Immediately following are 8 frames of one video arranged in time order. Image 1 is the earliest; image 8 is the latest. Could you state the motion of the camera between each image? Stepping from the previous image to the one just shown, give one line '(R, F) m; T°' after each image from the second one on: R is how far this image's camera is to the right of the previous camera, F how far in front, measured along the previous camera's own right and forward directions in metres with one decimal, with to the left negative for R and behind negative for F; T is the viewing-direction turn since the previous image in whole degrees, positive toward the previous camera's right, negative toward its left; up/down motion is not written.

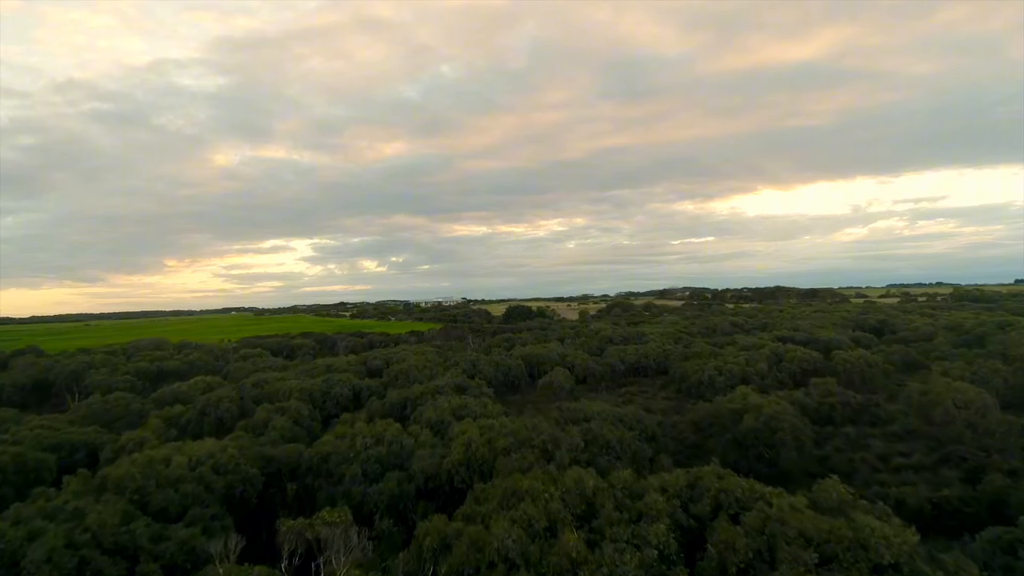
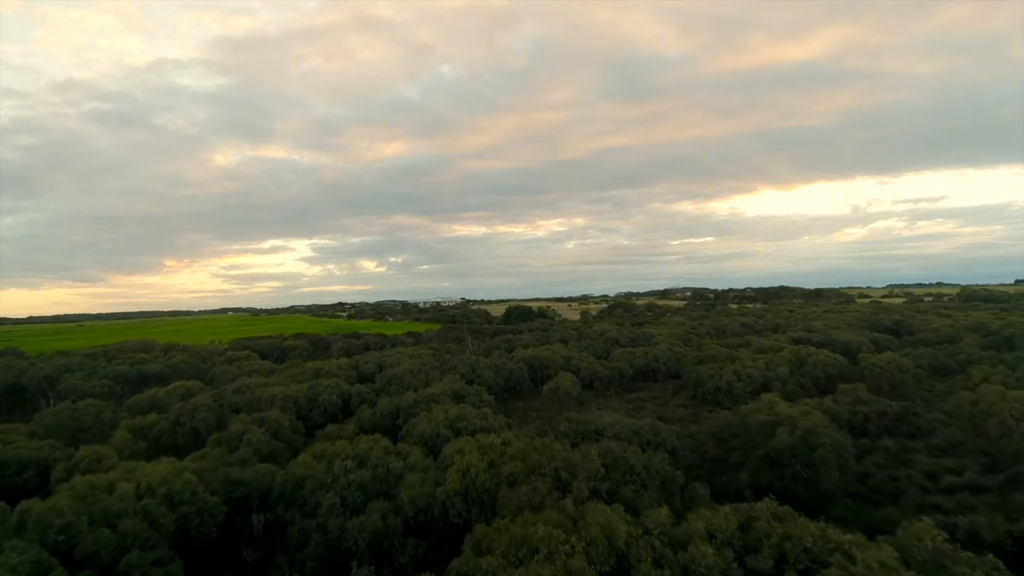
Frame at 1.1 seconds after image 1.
(-0.3, +3.8) m; 0°
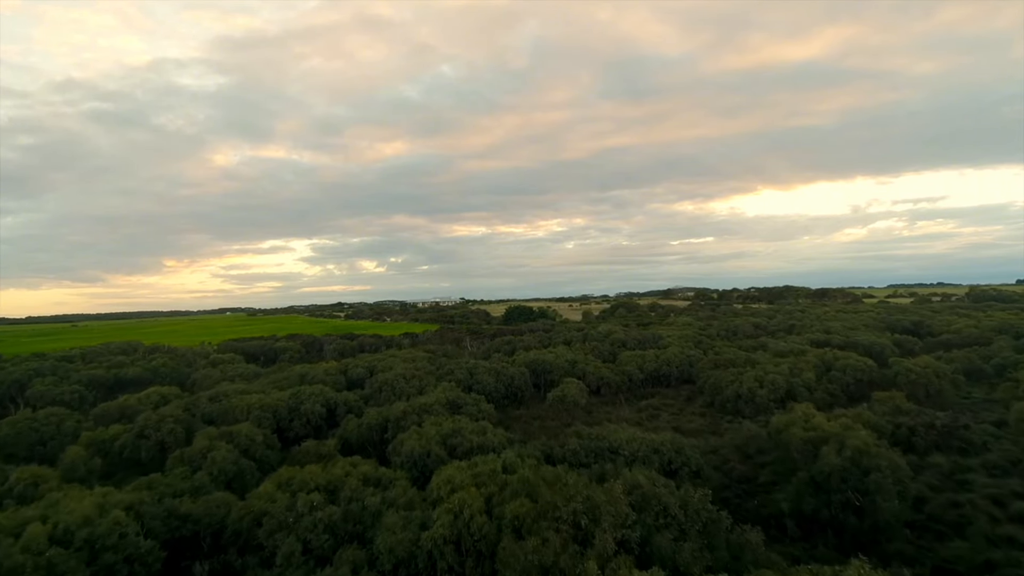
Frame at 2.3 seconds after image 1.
(-0.1, +4.2) m; 0°
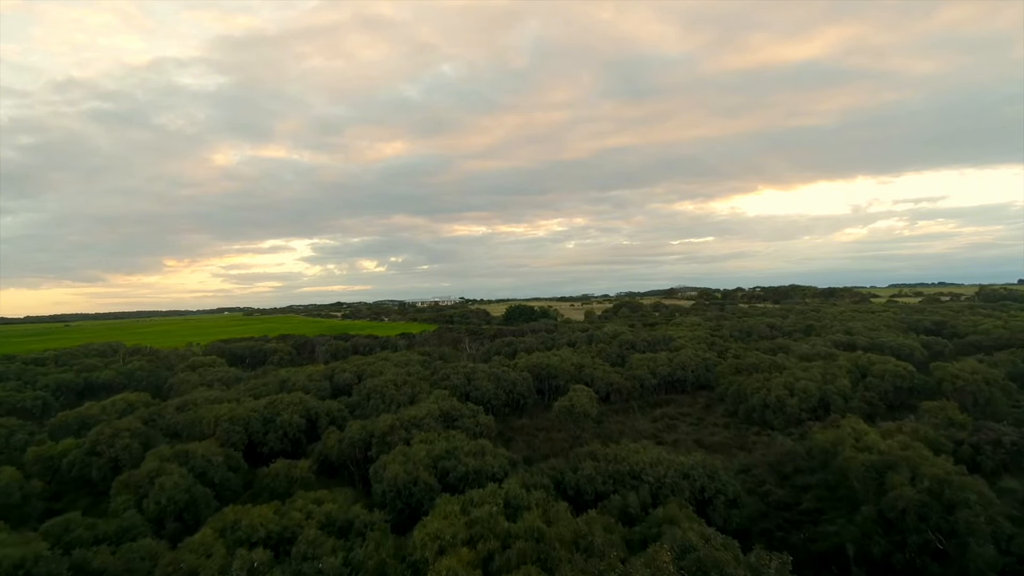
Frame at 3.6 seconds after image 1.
(-0.1, +4.6) m; 0°
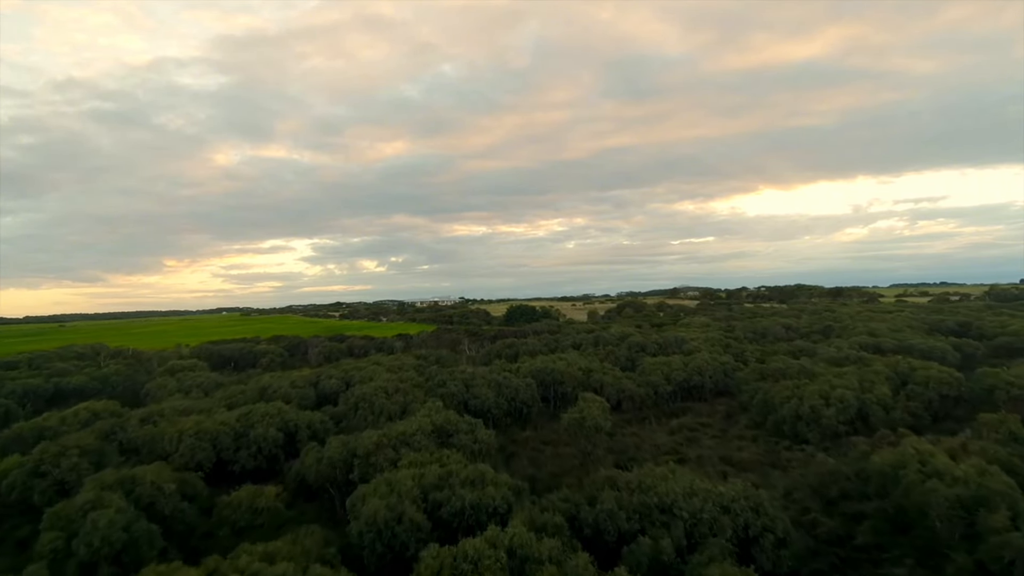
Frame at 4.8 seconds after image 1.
(-0.2, +4.2) m; 0°
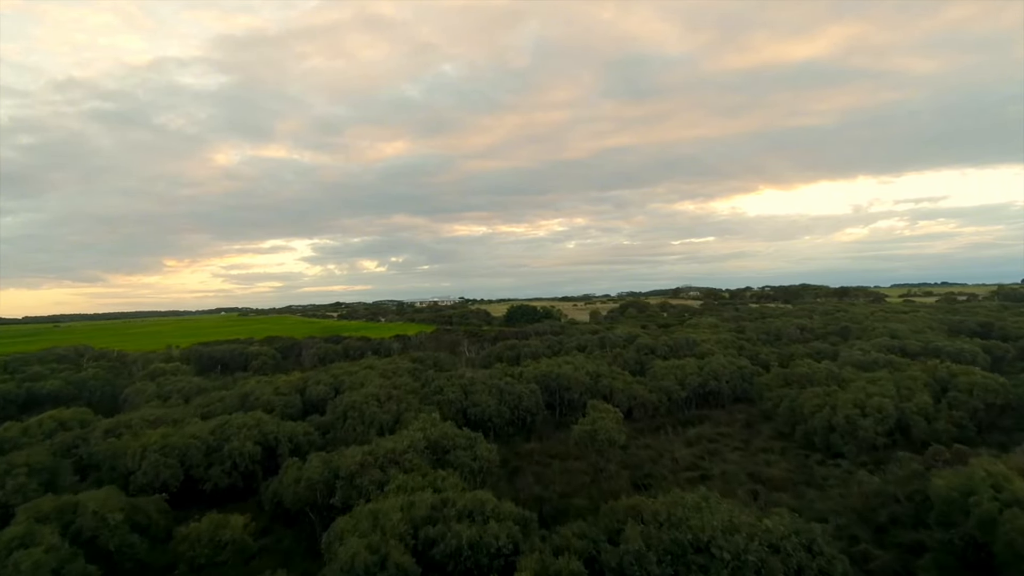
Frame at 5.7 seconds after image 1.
(-0.2, +3.4) m; 0°
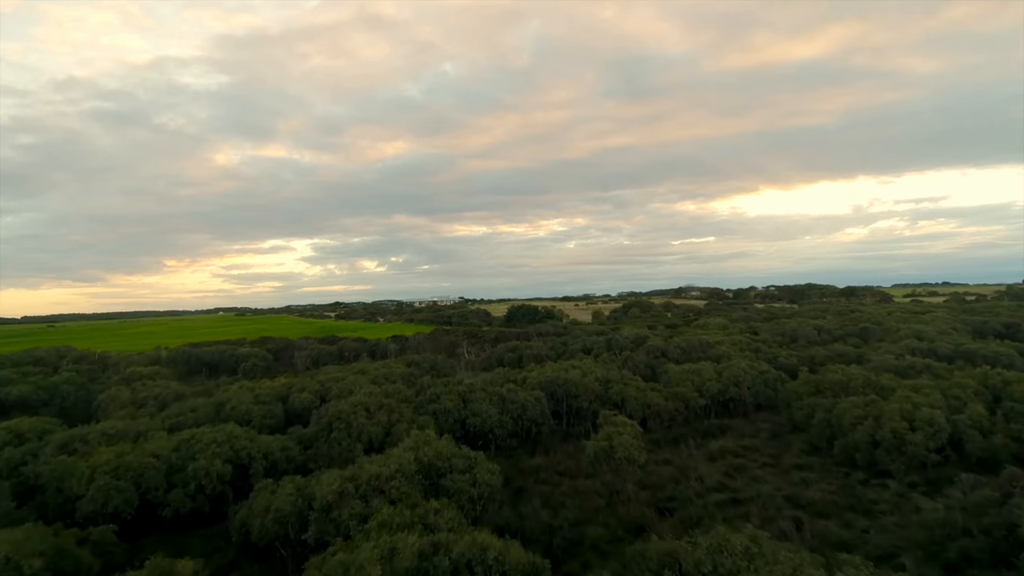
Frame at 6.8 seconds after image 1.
(-0.2, +3.6) m; 0°
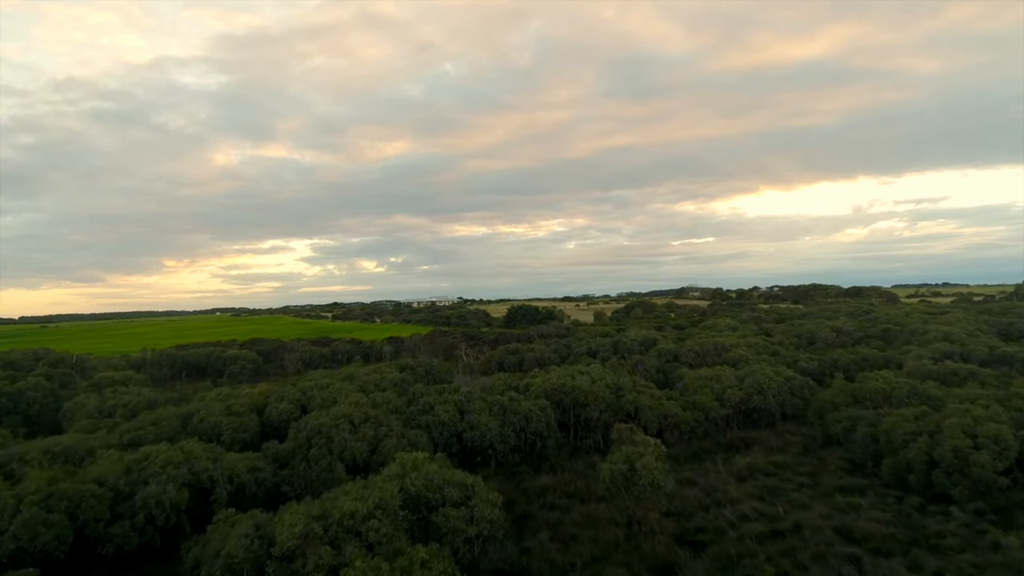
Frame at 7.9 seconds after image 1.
(-0.2, +3.8) m; 0°
